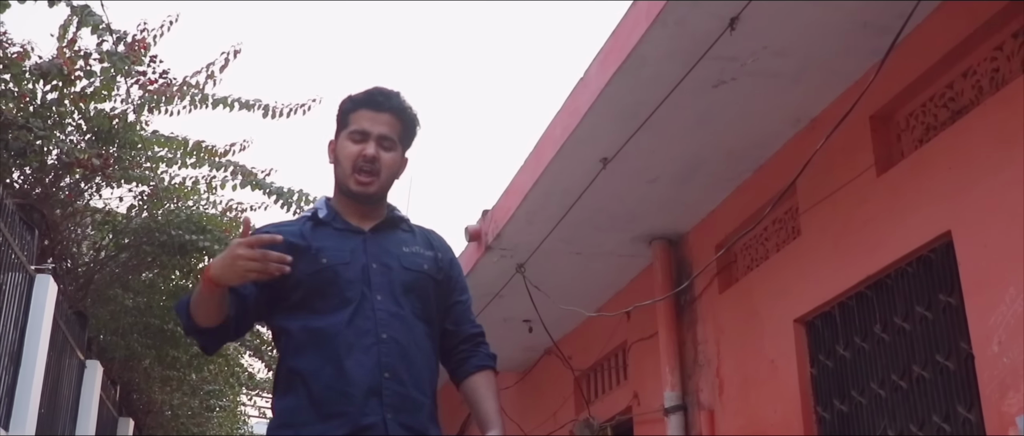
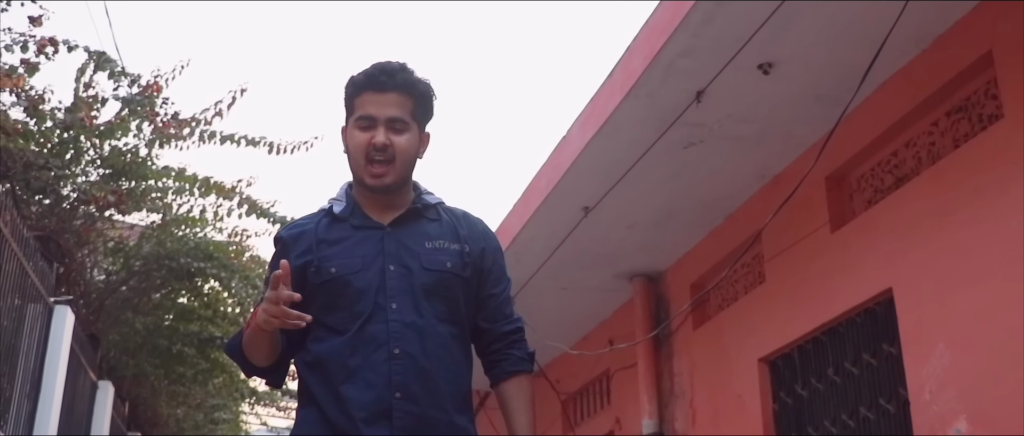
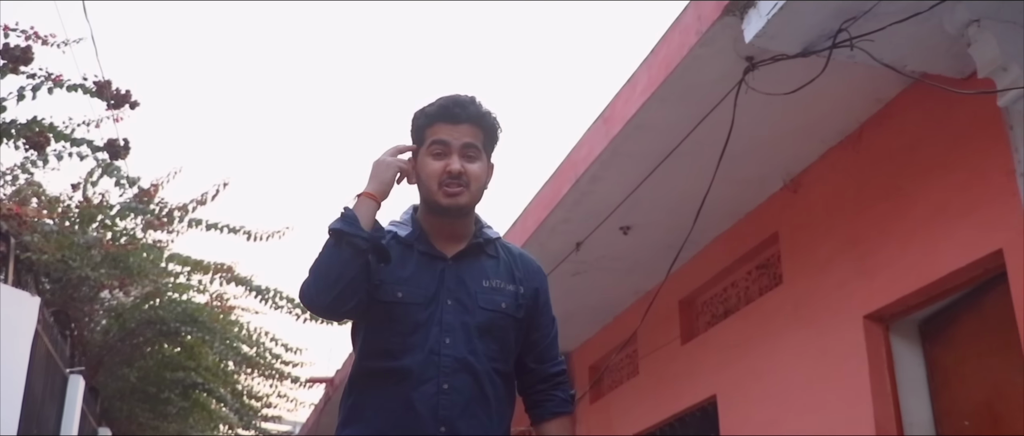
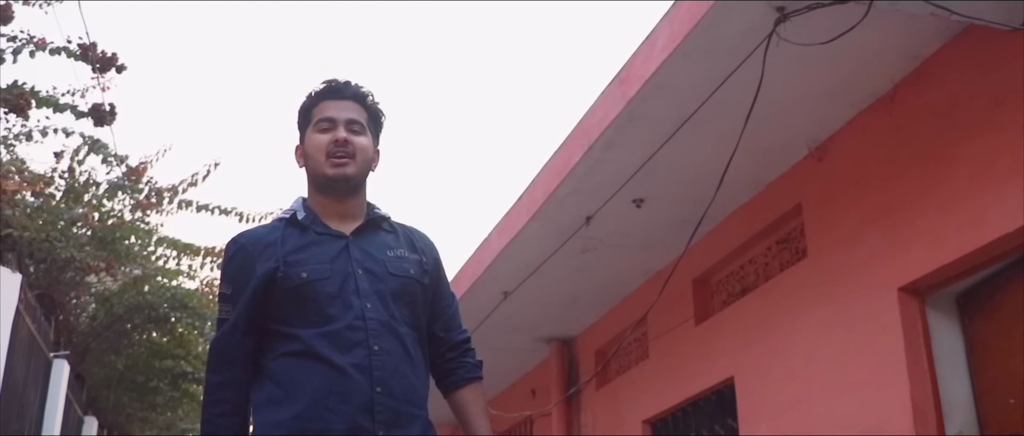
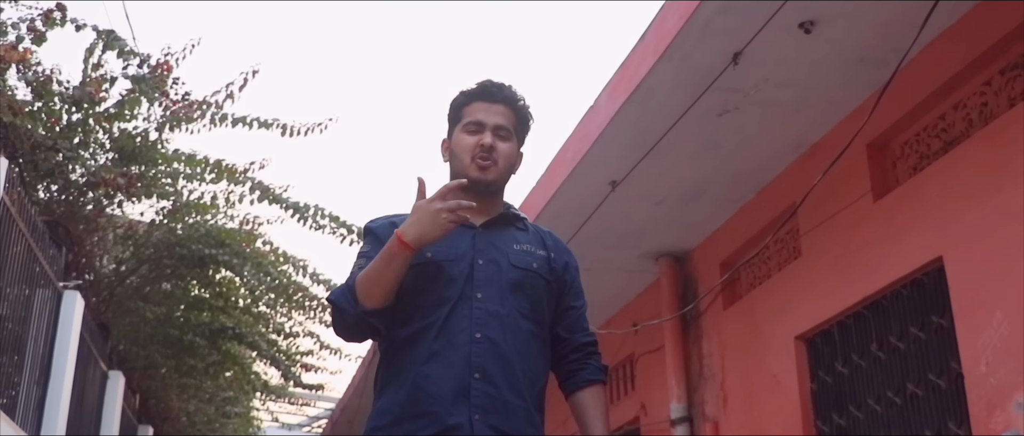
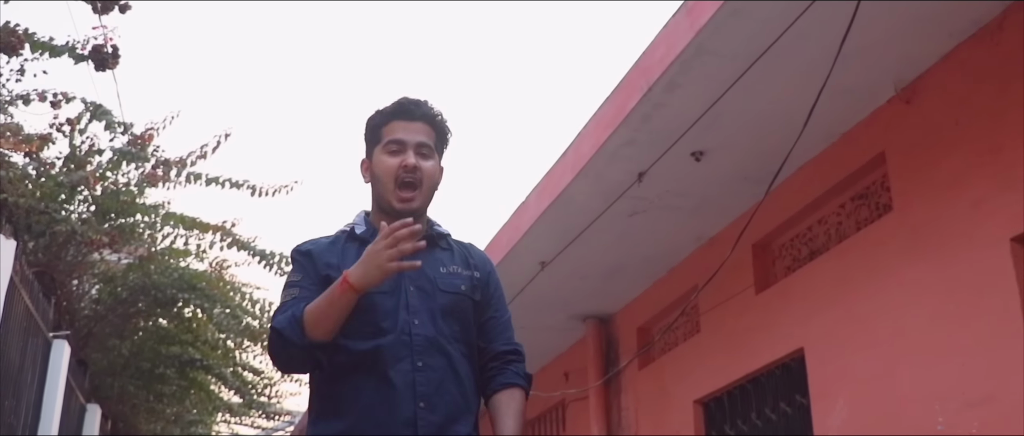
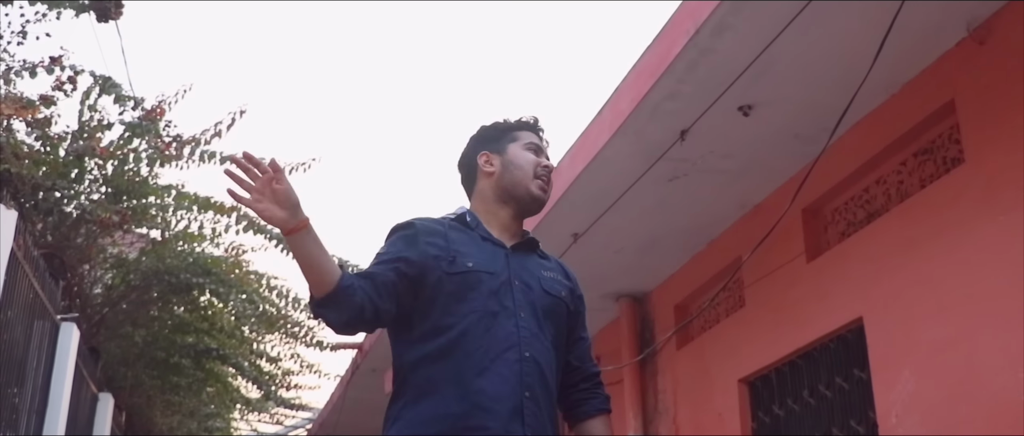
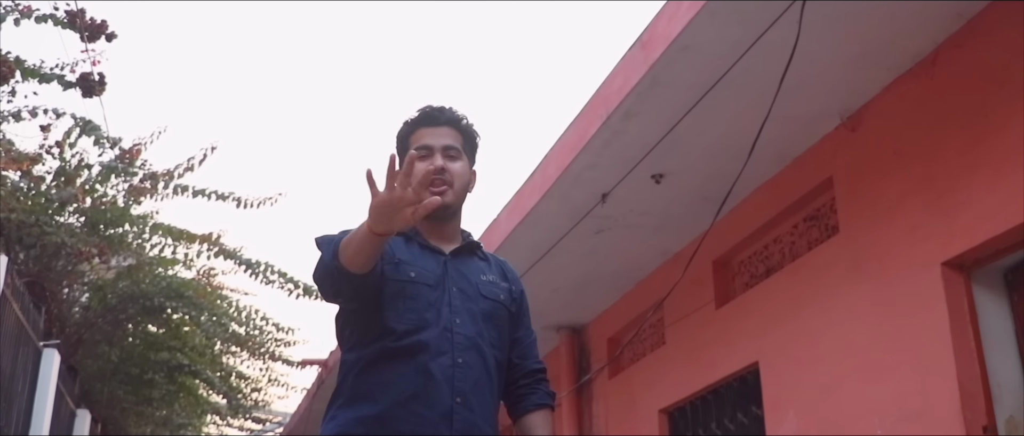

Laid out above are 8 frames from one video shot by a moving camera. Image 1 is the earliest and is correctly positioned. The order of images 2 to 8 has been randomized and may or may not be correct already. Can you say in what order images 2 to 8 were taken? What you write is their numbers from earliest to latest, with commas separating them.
5, 2, 7, 6, 8, 4, 3
